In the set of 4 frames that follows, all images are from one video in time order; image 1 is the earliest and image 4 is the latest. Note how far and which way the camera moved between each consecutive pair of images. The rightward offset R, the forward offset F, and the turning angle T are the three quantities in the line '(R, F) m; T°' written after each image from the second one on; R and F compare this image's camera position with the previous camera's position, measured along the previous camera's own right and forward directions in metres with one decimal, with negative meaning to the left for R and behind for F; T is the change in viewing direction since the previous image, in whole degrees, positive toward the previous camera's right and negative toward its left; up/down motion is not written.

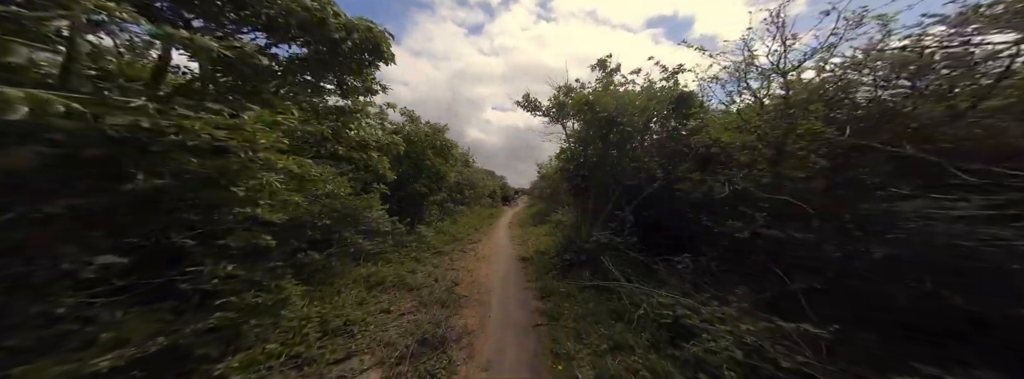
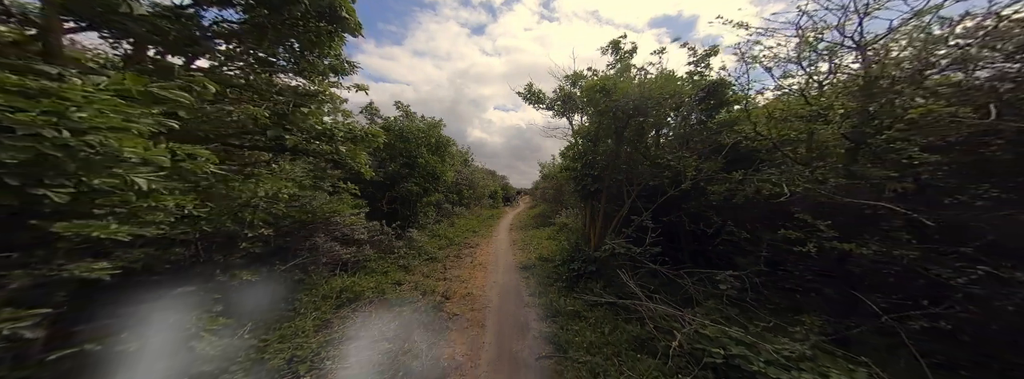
(0.0, +0.8) m; 0°
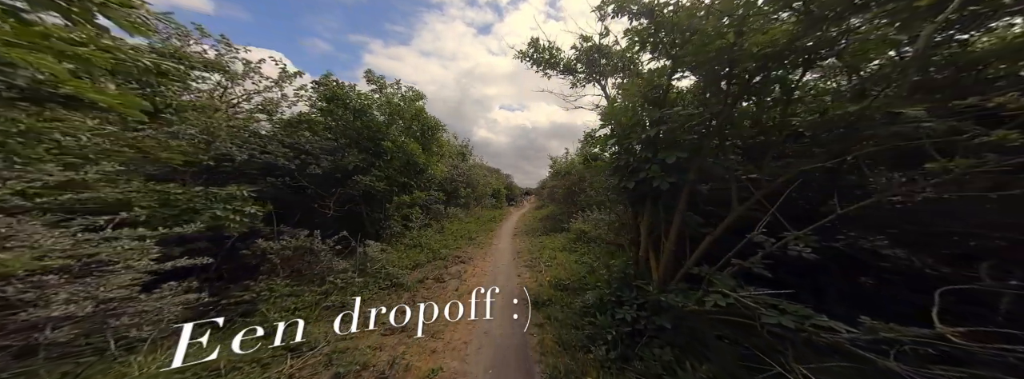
(0.0, +2.6) m; -1°
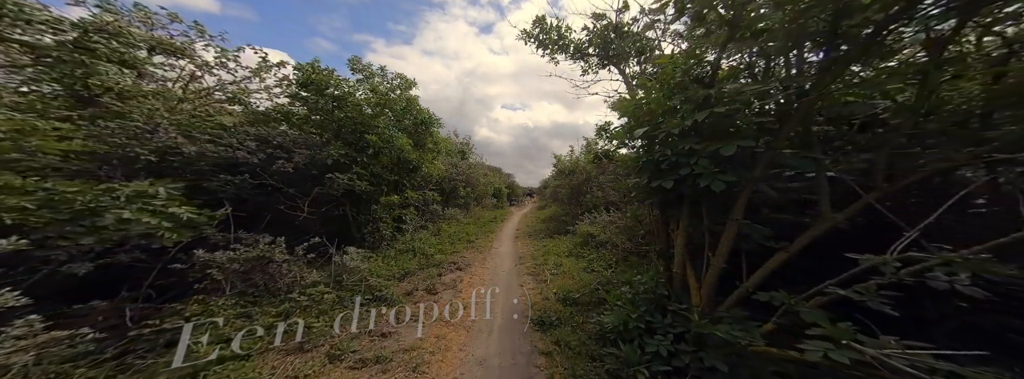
(0.0, +0.8) m; 0°
